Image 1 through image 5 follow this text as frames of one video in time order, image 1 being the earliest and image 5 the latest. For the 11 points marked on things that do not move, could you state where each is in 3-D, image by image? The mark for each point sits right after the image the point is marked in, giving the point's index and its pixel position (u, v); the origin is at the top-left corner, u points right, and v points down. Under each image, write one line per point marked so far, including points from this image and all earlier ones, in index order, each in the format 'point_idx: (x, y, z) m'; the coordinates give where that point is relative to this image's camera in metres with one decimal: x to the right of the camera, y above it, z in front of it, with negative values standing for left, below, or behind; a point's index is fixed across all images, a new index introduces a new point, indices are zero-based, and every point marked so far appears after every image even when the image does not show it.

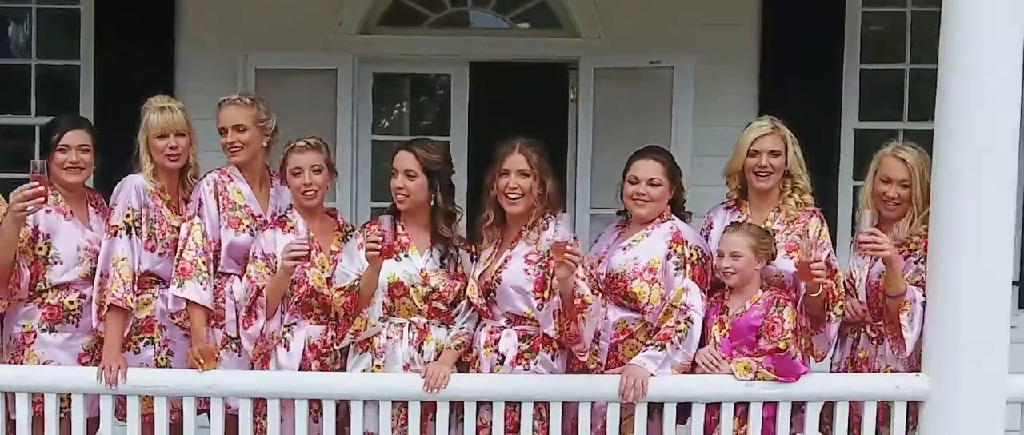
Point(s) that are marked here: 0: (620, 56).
0: (+0.4, +0.6, +4.3) m
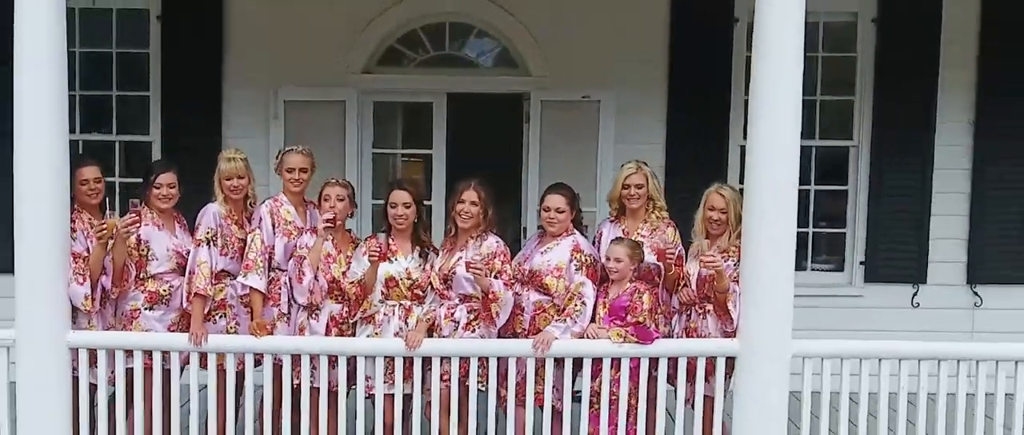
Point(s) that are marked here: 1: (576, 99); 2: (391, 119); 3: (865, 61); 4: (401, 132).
0: (+0.2, +0.6, +5.6) m
1: (+0.3, +0.6, +5.6) m
2: (-0.6, +0.5, +5.8) m
3: (+1.7, +0.7, +5.6) m
4: (-0.5, +0.4, +5.8) m
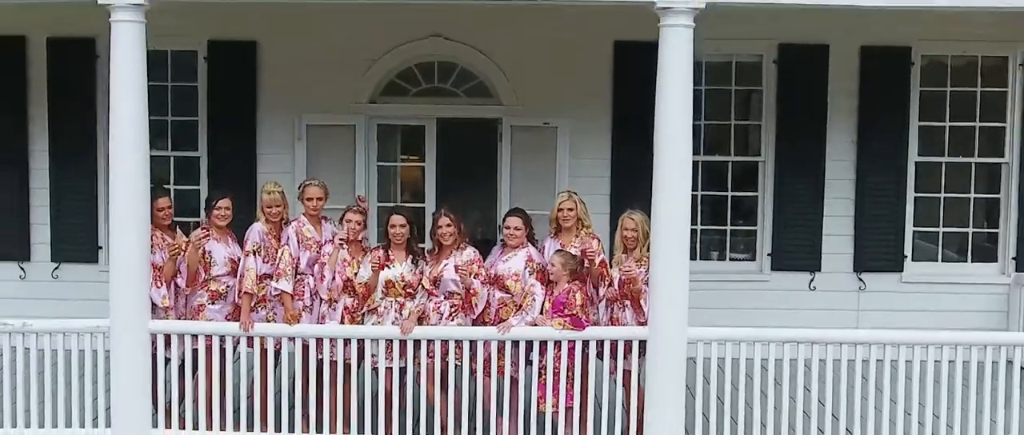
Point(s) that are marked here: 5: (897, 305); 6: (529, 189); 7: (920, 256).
0: (+0.1, +0.6, +7.0) m
1: (+0.2, +0.5, +7.0) m
2: (-0.7, +0.5, +7.1) m
3: (+1.5, +0.7, +7.0) m
4: (-0.7, +0.4, +7.1) m
5: (+2.3, -0.5, +7.1) m
6: (+0.1, +0.2, +7.1) m
7: (+2.5, -0.2, +7.2) m
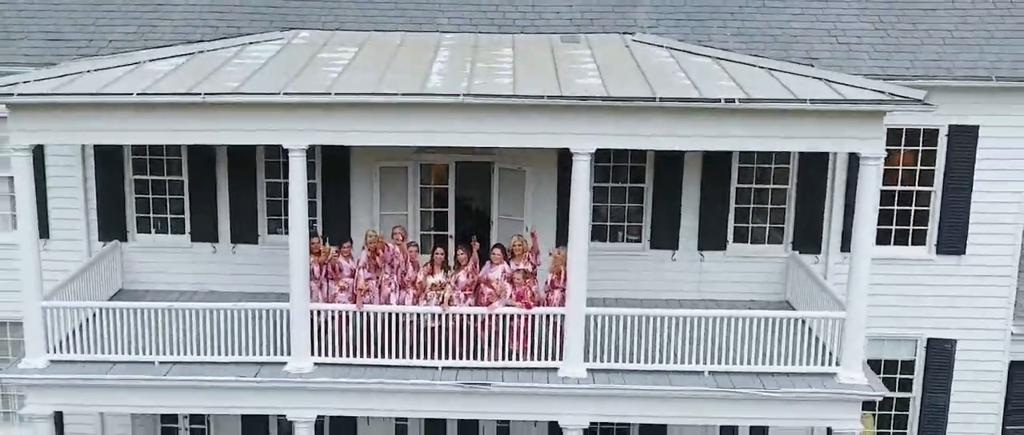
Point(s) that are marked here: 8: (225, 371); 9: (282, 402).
0: (0.0, +0.5, +12.0) m
1: (0.0, +0.5, +12.0) m
2: (-0.9, +0.5, +12.2) m
3: (+1.4, +0.7, +11.9) m
4: (-0.8, +0.4, +12.2) m
5: (+2.2, -0.5, +12.3) m
6: (0.0, +0.1, +12.1) m
7: (+2.4, -0.2, +12.3) m
8: (-2.6, -1.4, +10.9) m
9: (-2.1, -1.7, +10.8) m
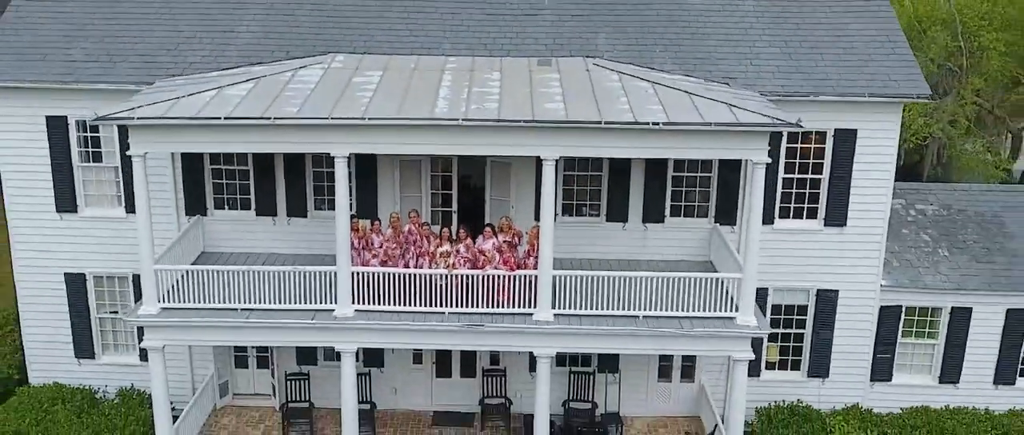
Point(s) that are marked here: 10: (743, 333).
0: (-0.2, +0.8, +15.7) m
1: (-0.1, +0.7, +15.8) m
2: (-1.0, +0.7, +16.0) m
3: (+1.2, +0.9, +15.7) m
4: (-1.0, +0.7, +16.0) m
5: (+2.0, -0.3, +16.1) m
6: (-0.2, +0.4, +15.9) m
7: (+2.2, +0.1, +16.2) m
8: (-2.8, -1.2, +14.8) m
9: (-2.2, -1.5, +14.8) m
10: (+2.8, -1.4, +14.4) m
